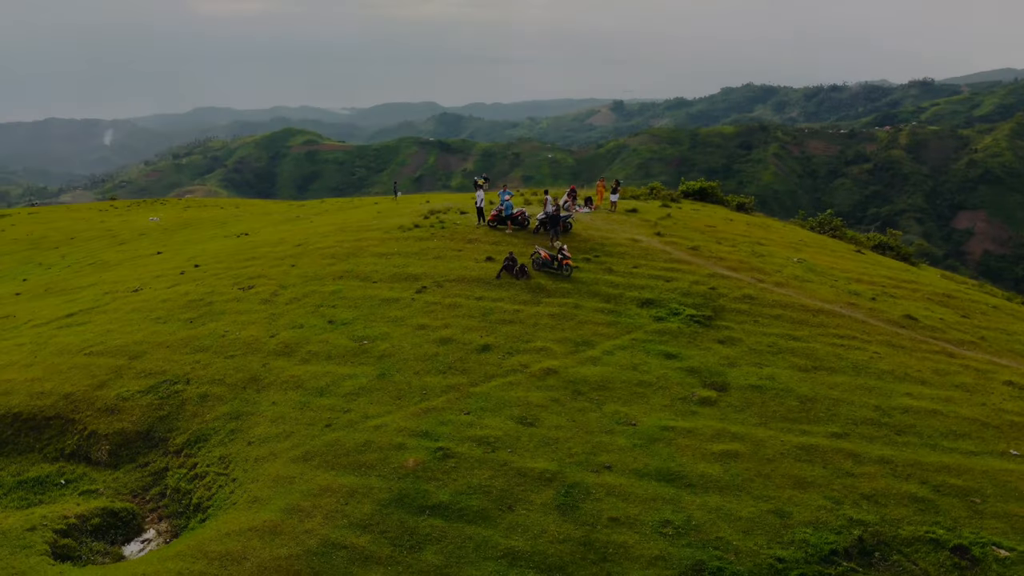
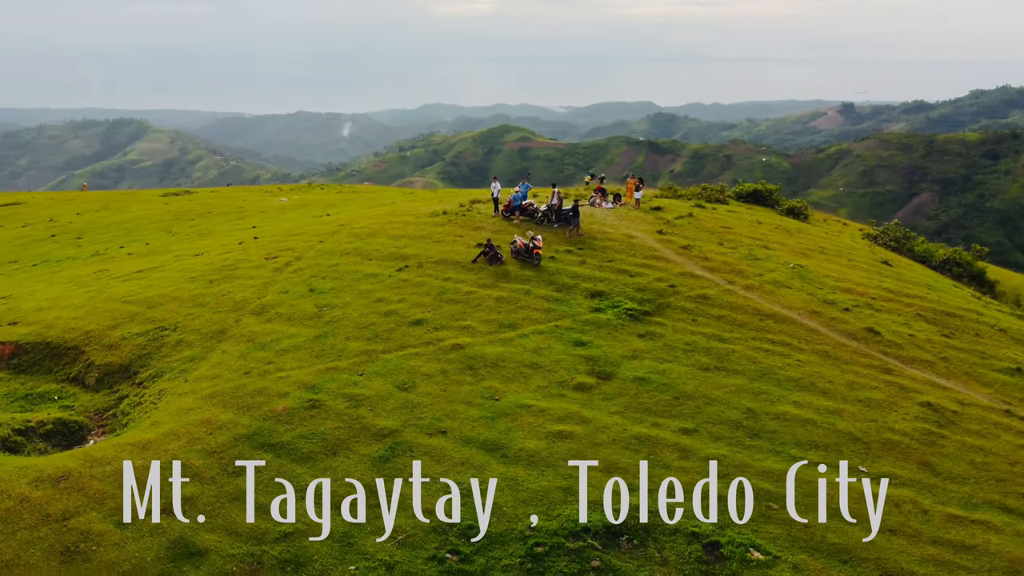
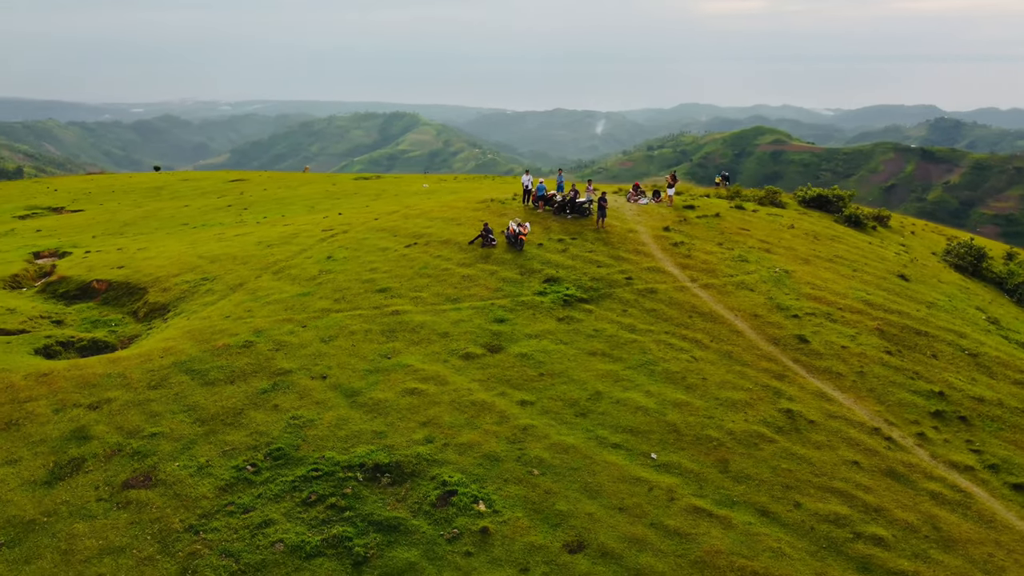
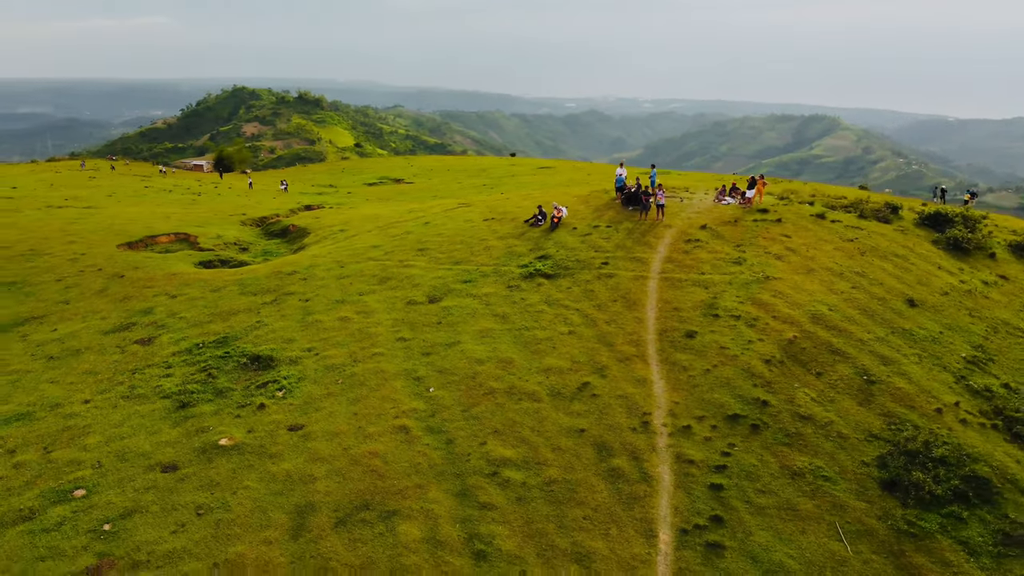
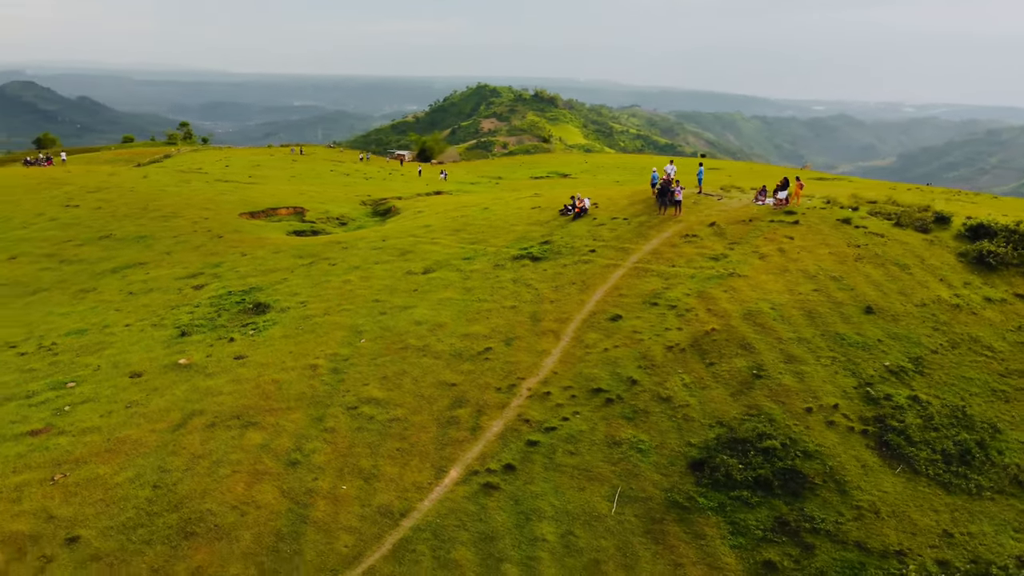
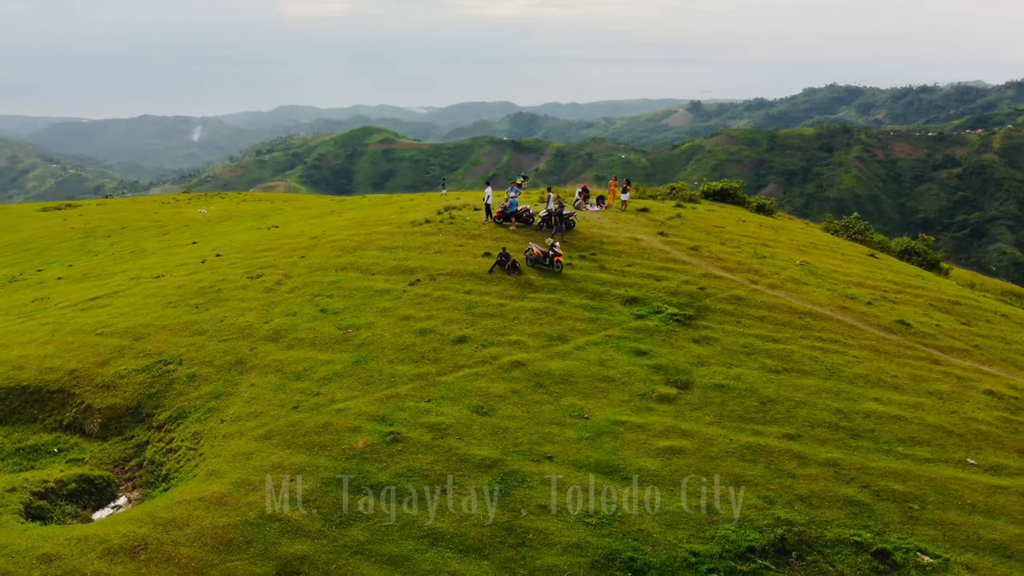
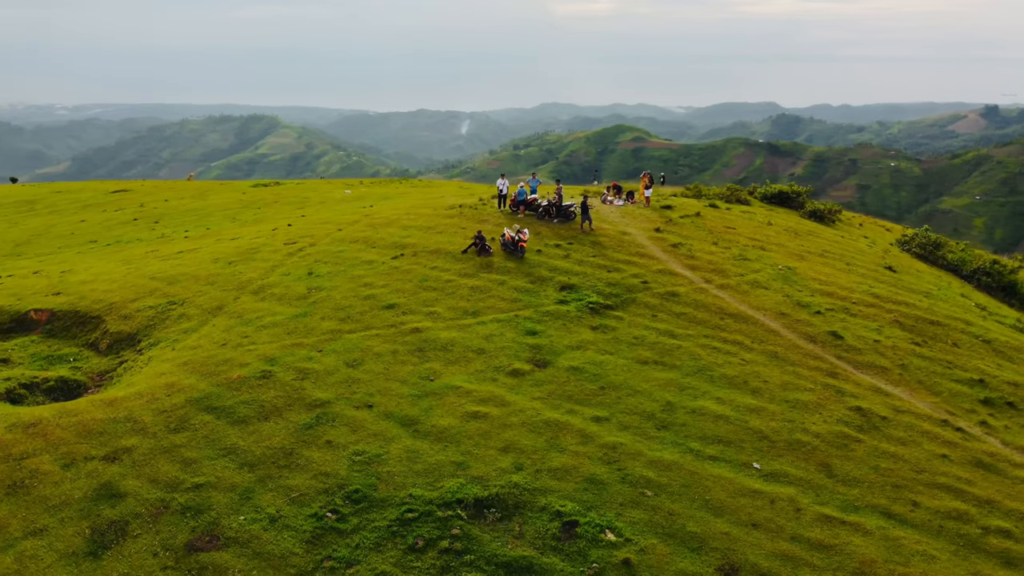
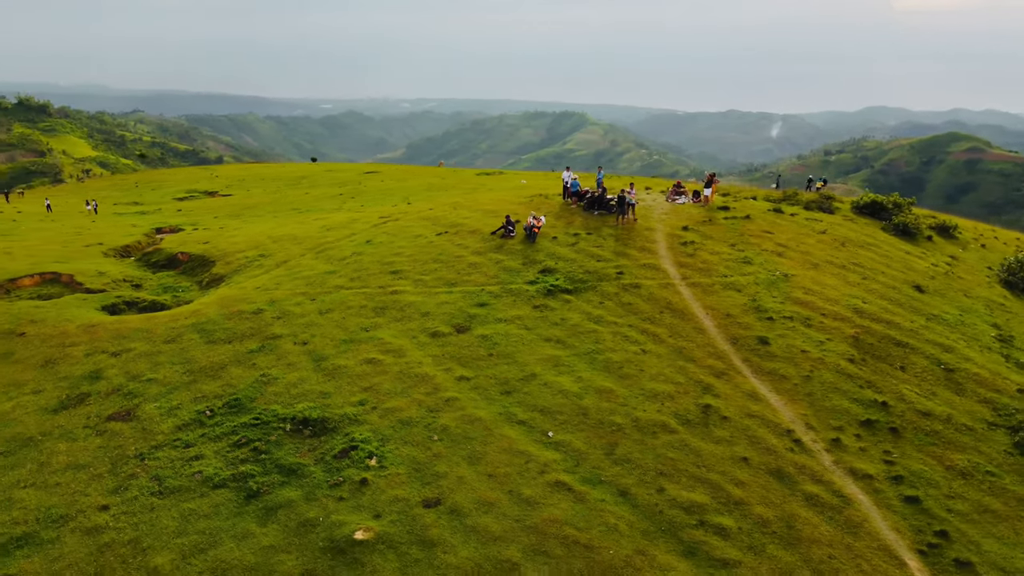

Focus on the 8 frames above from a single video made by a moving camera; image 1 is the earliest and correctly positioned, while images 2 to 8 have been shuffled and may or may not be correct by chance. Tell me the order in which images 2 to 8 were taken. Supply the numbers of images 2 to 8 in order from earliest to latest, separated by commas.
6, 2, 7, 3, 8, 4, 5
